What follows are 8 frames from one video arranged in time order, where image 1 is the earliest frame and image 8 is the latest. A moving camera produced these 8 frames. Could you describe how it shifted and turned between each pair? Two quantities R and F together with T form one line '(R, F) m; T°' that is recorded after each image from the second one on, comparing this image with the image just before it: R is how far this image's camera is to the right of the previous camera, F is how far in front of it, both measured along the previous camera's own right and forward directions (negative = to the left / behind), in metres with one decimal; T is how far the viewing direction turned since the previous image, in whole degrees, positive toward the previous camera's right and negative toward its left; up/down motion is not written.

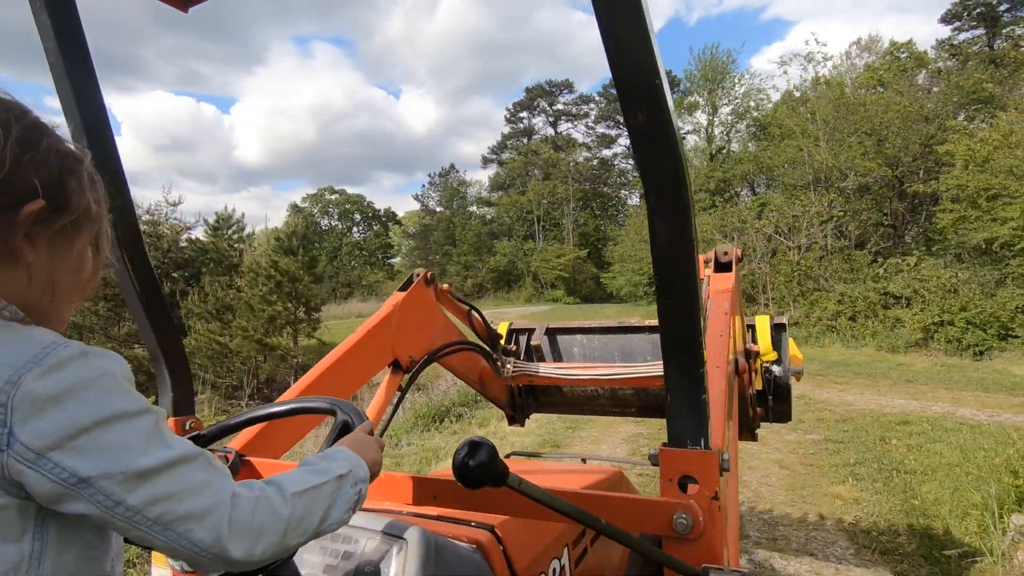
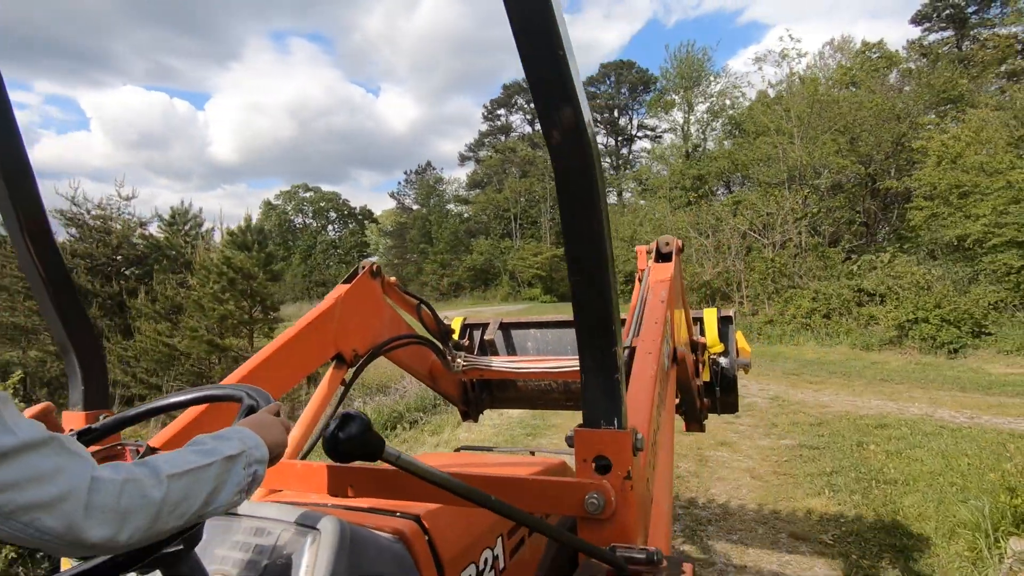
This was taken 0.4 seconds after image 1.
(+0.3, +0.6) m; +2°
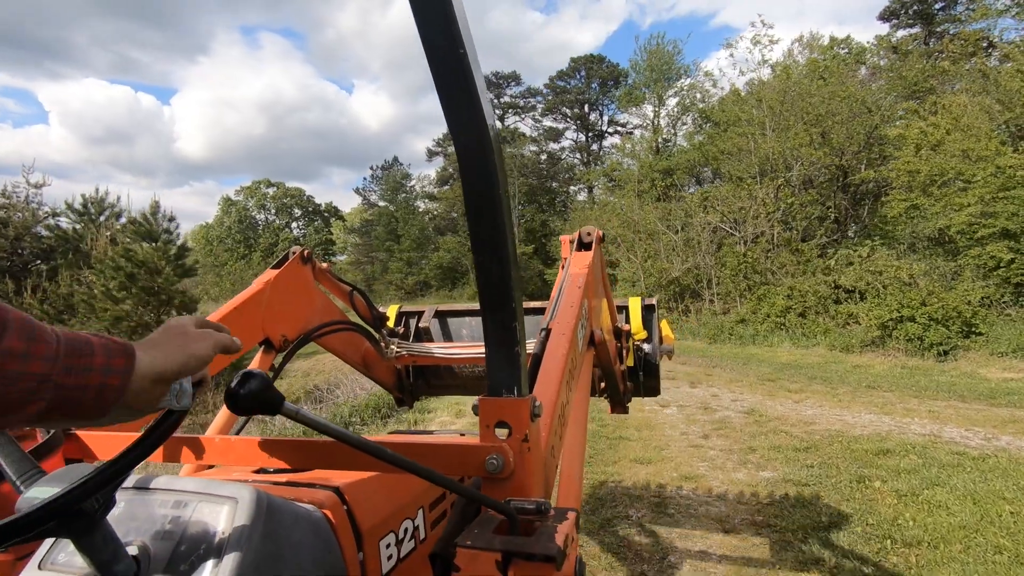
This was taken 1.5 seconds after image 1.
(+0.7, +1.5) m; +3°
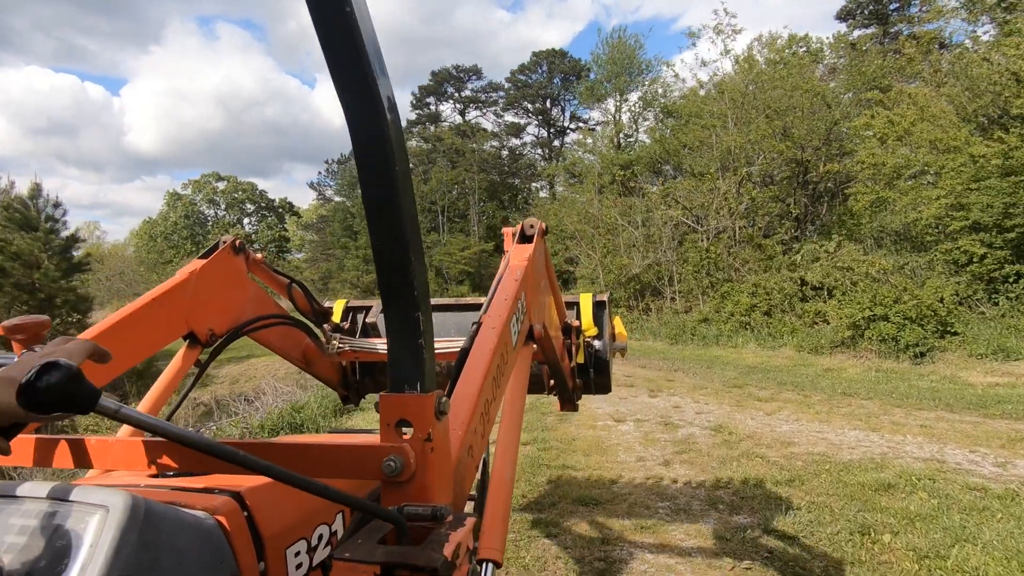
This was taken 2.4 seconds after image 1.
(+0.5, +1.3) m; +4°
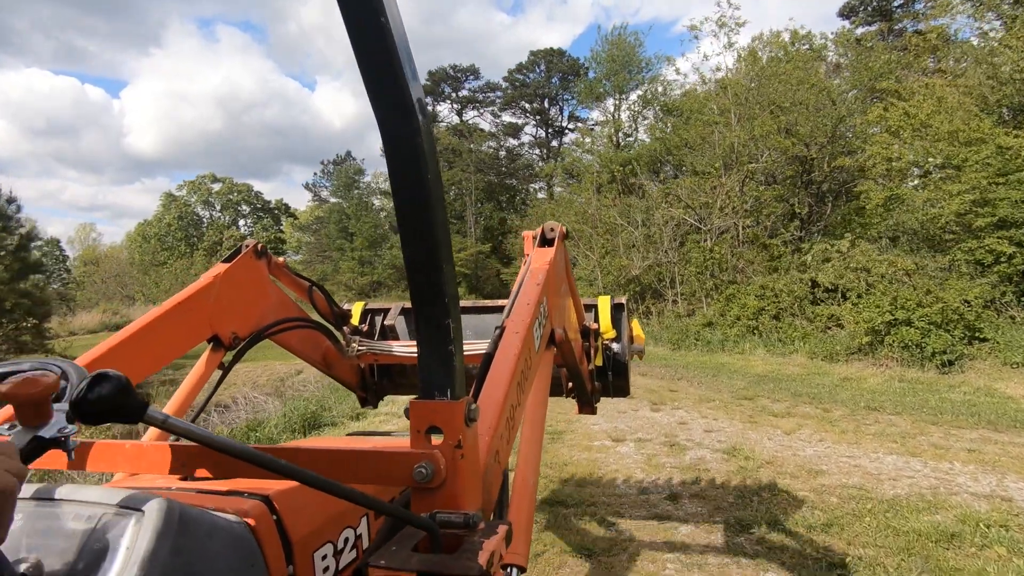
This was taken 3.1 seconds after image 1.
(+0.2, +0.8) m; 0°
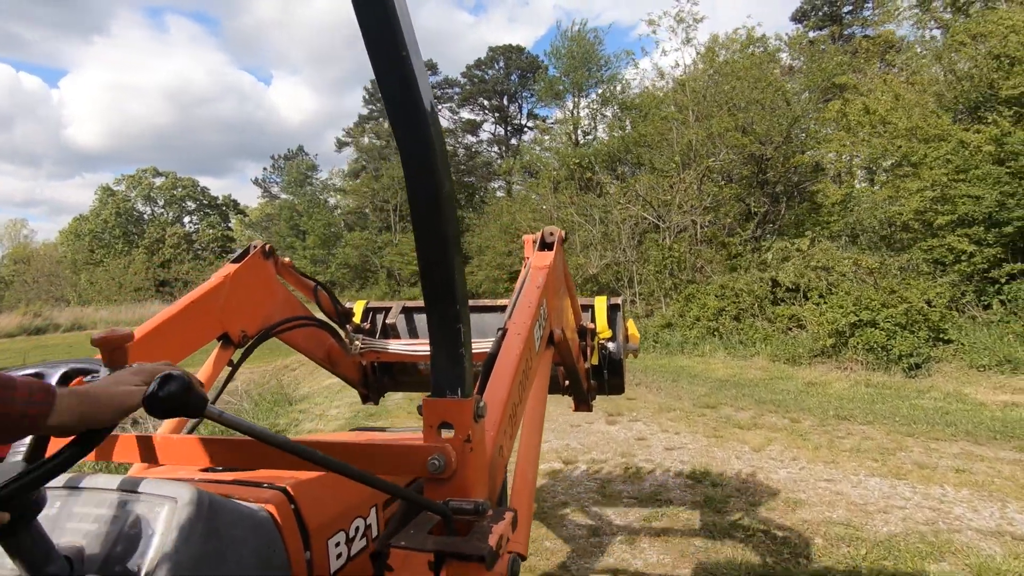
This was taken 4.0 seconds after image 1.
(+0.3, +0.9) m; +4°
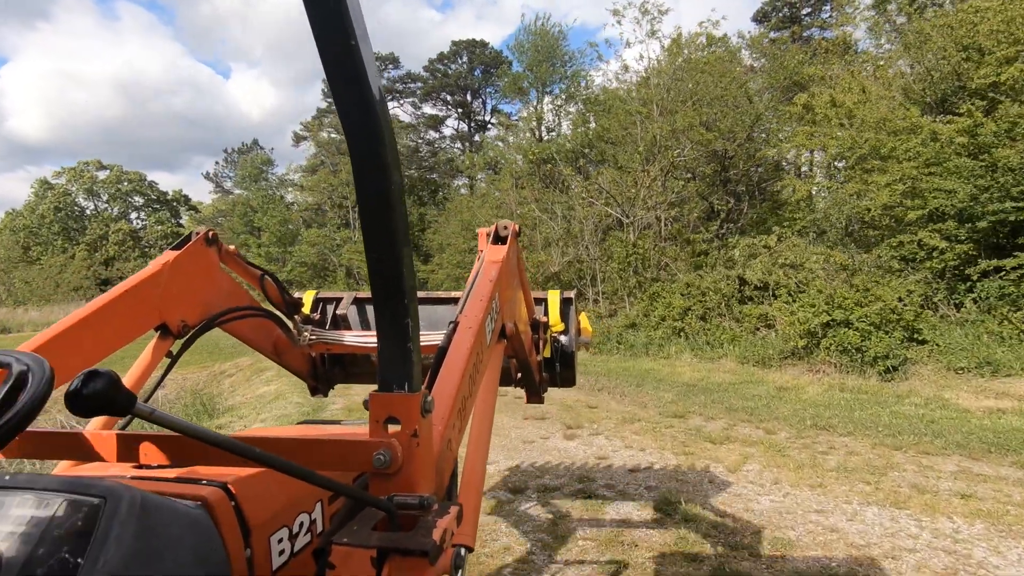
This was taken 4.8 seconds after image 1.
(+0.2, +0.9) m; +4°
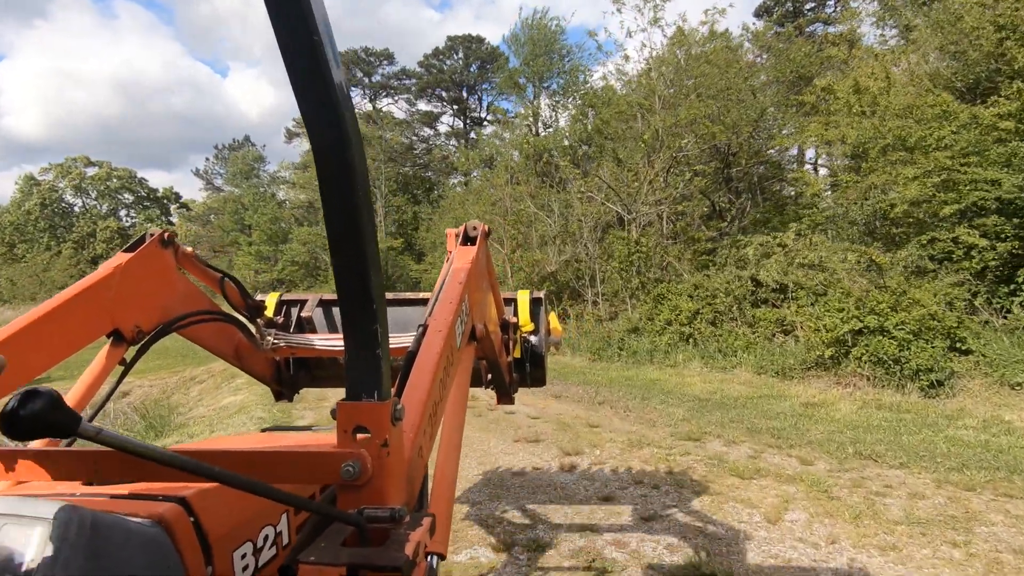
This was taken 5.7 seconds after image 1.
(+0.1, +1.0) m; 0°
